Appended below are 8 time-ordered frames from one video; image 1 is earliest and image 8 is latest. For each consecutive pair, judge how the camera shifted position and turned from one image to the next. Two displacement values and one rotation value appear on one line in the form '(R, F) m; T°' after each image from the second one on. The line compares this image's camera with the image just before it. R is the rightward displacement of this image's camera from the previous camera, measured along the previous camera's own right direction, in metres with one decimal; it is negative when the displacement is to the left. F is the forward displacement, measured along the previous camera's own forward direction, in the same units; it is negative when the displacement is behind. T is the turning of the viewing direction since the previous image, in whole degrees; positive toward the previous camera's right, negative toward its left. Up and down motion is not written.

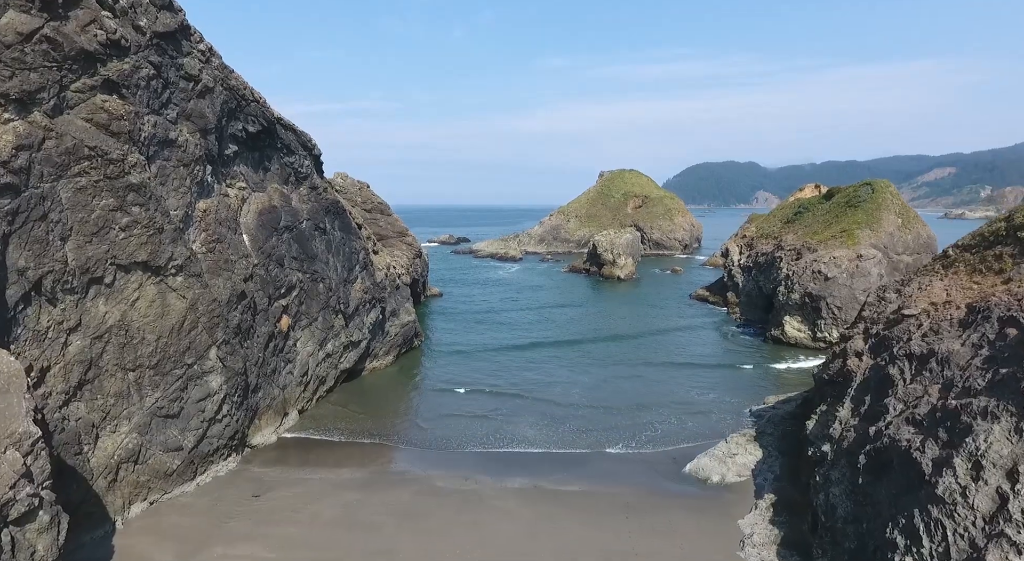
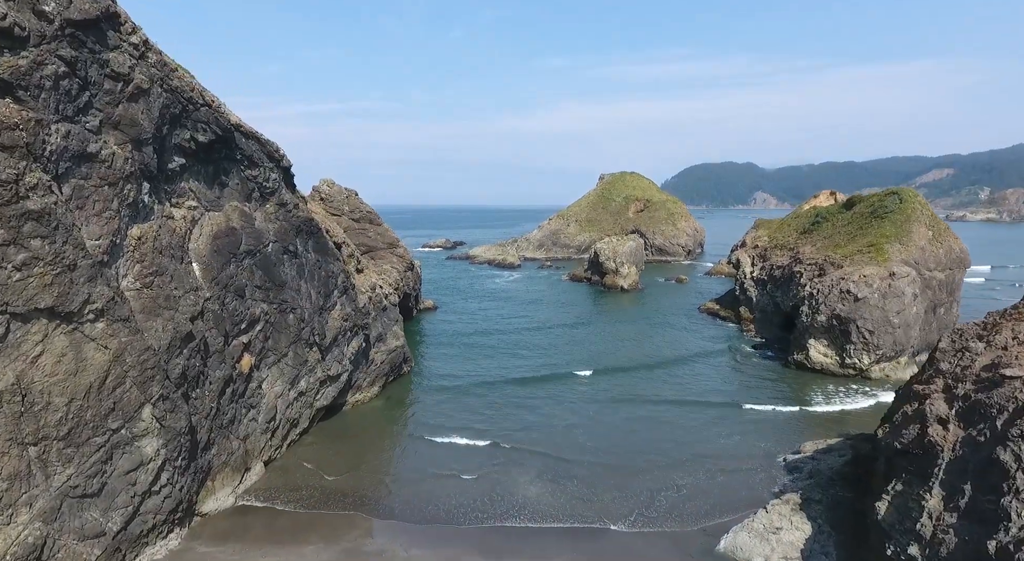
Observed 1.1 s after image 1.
(0.0, +4.8) m; 0°
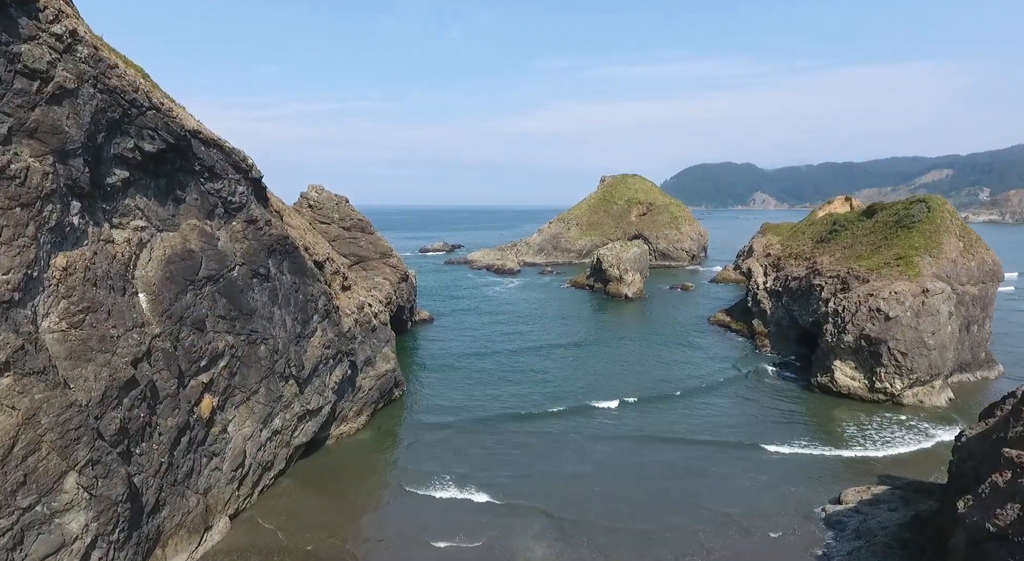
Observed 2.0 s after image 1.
(-0.1, +3.9) m; 0°
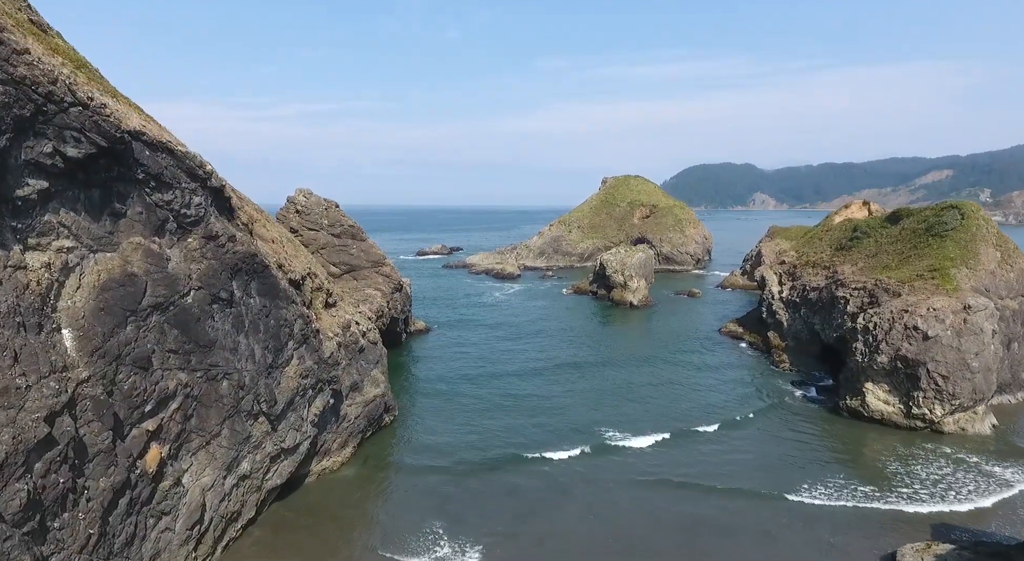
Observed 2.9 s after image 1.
(-0.1, +3.9) m; 0°
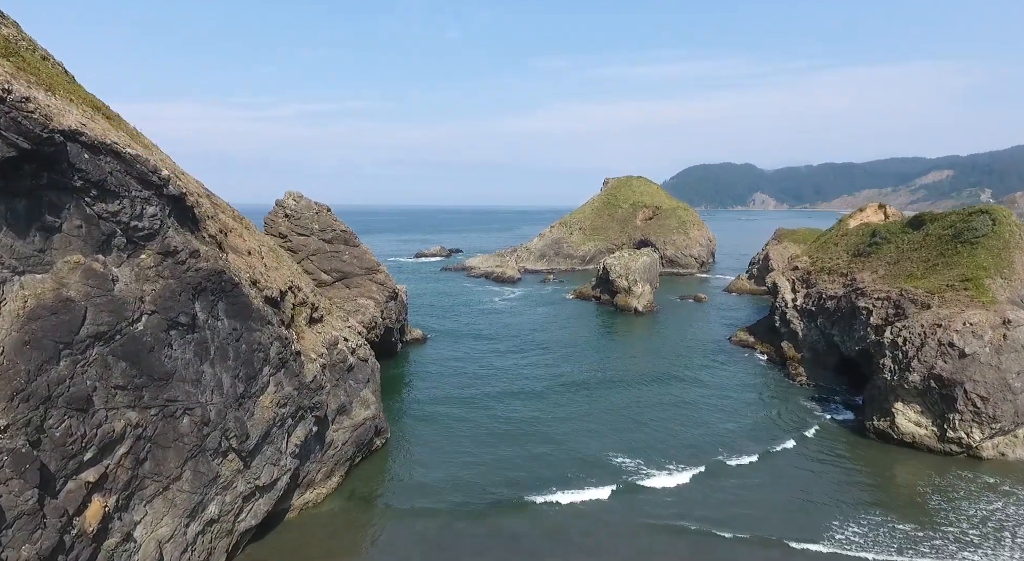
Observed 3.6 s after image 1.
(-0.1, +3.1) m; 0°
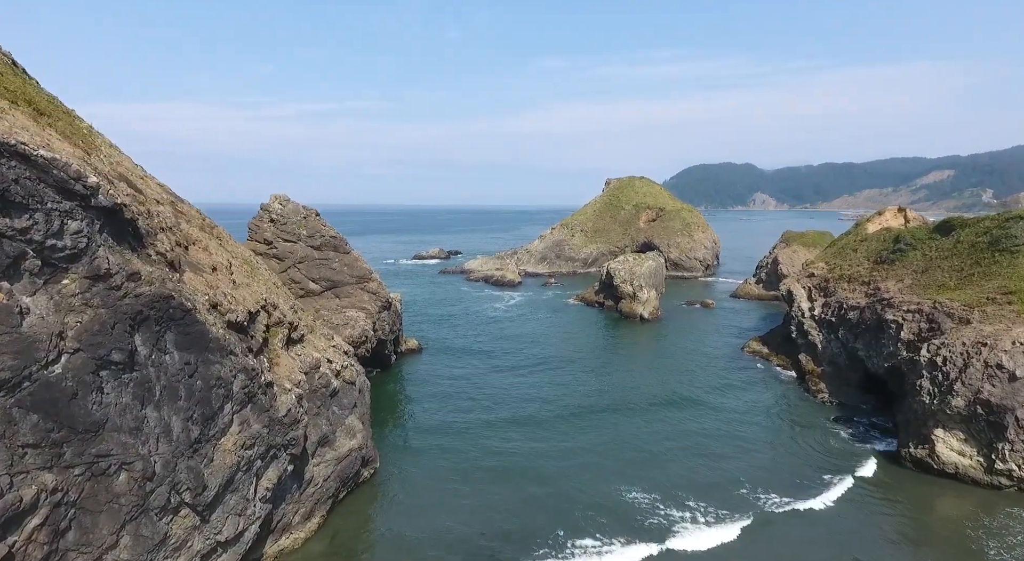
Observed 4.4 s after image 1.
(-0.1, +3.6) m; 0°
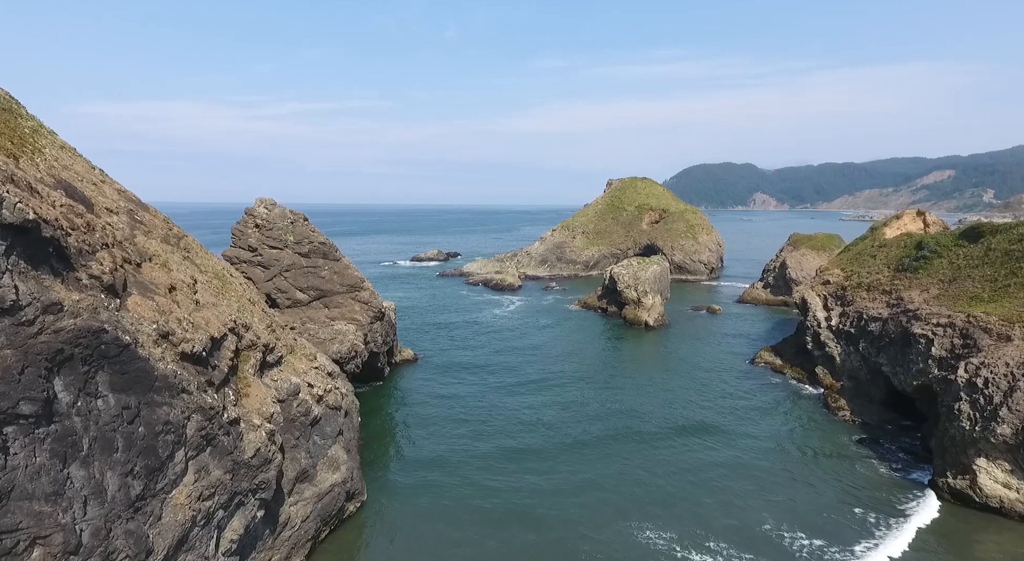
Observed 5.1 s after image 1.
(0.0, +3.2) m; 0°
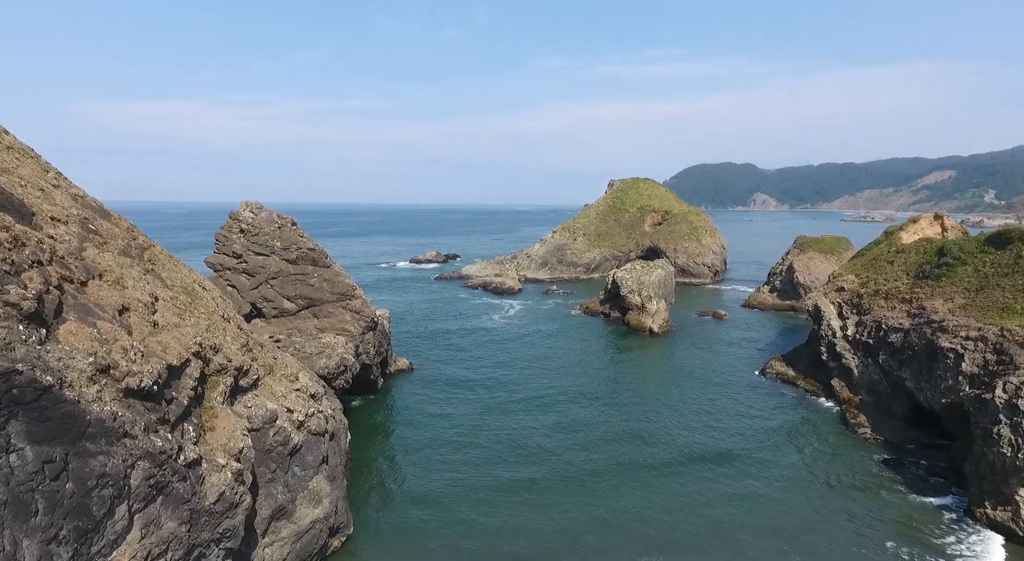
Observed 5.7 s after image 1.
(0.0, +2.7) m; 0°
